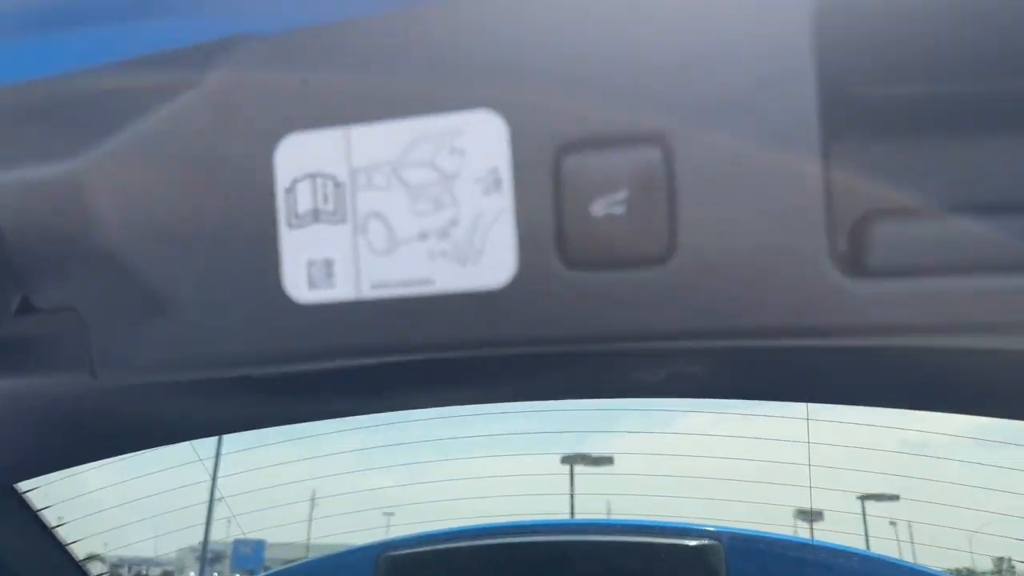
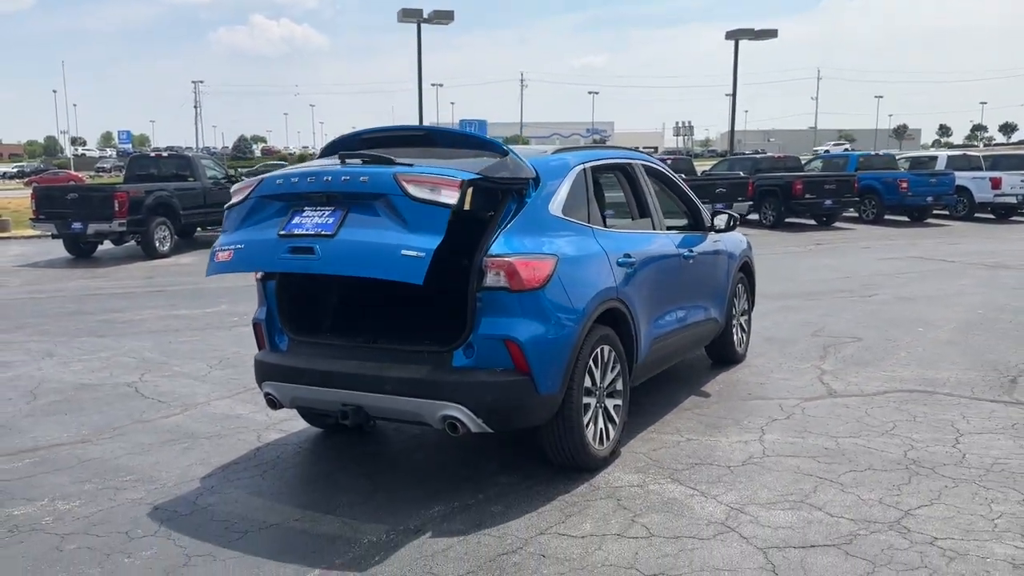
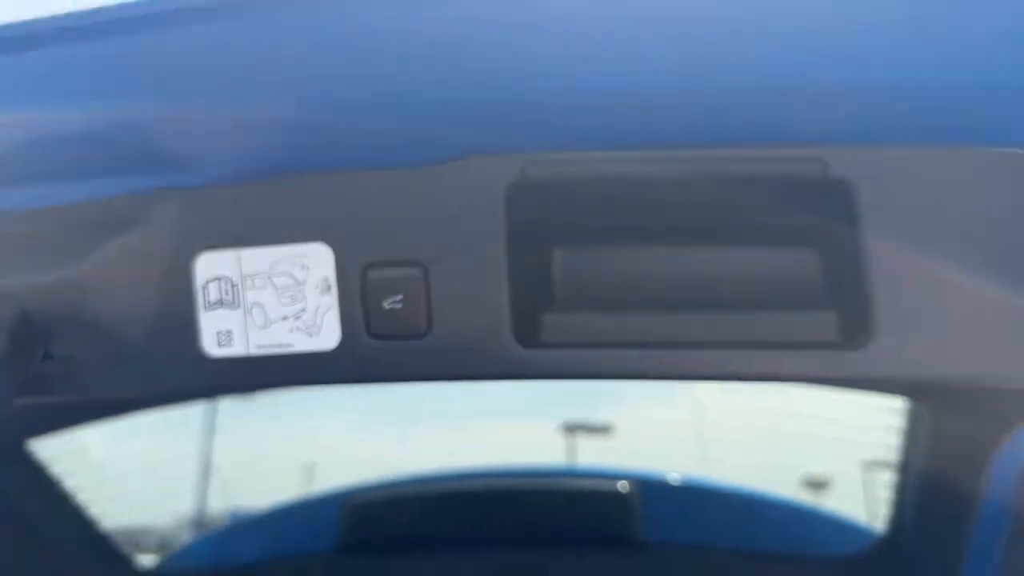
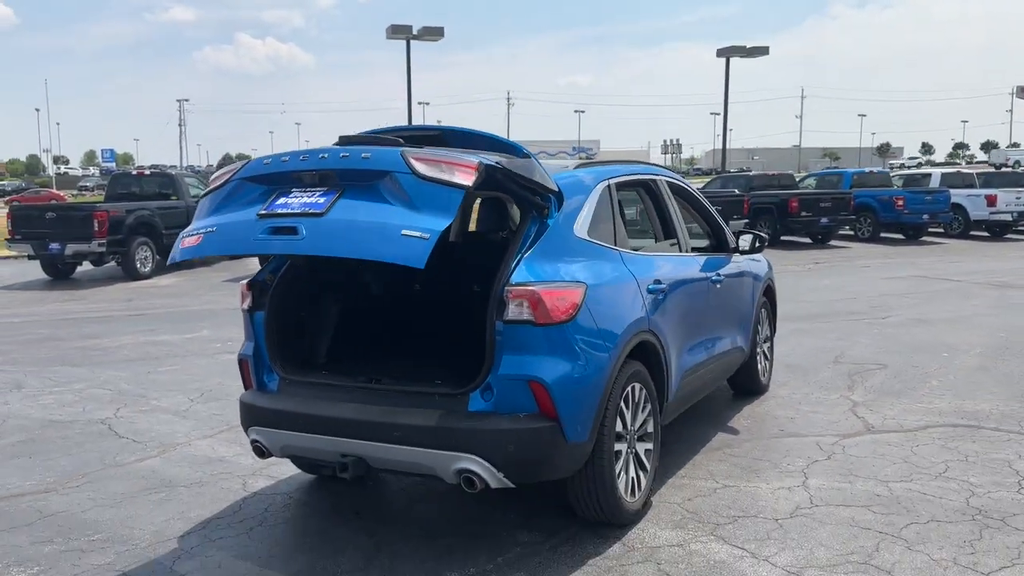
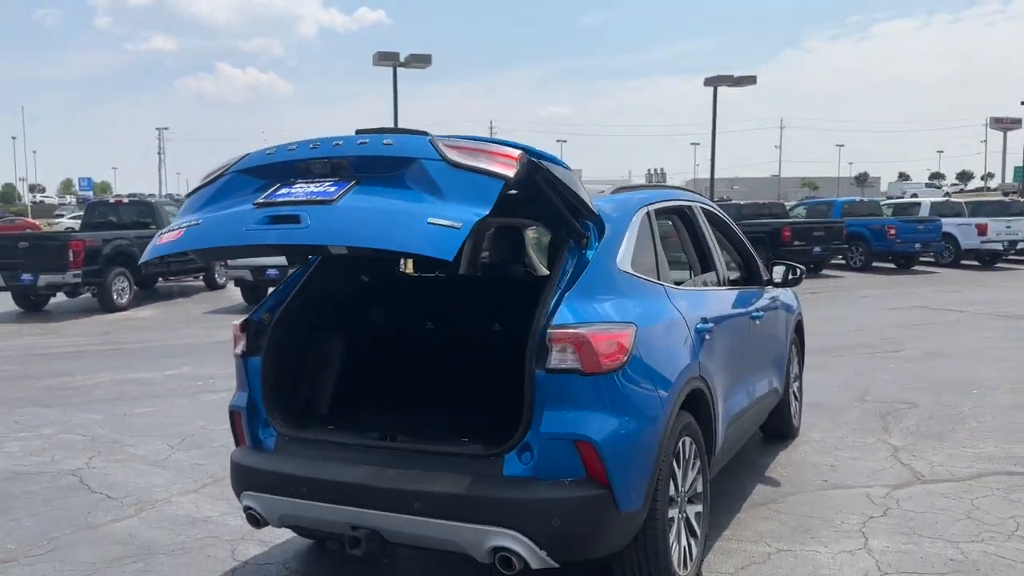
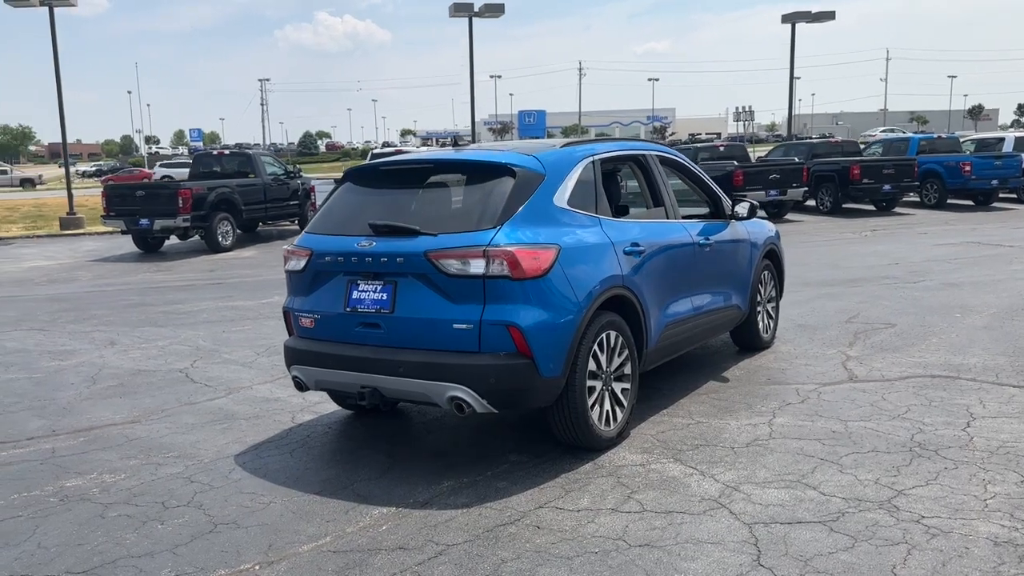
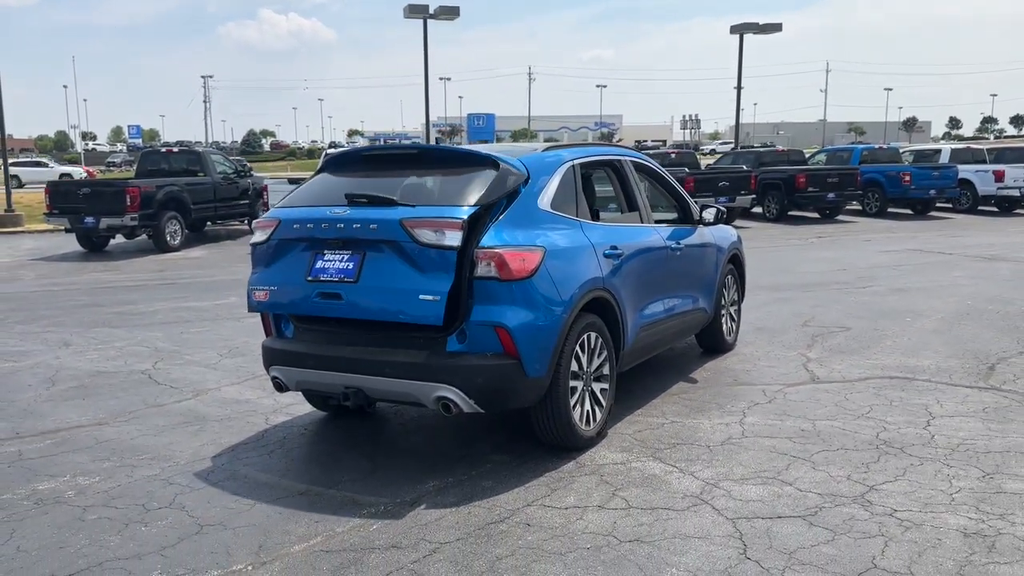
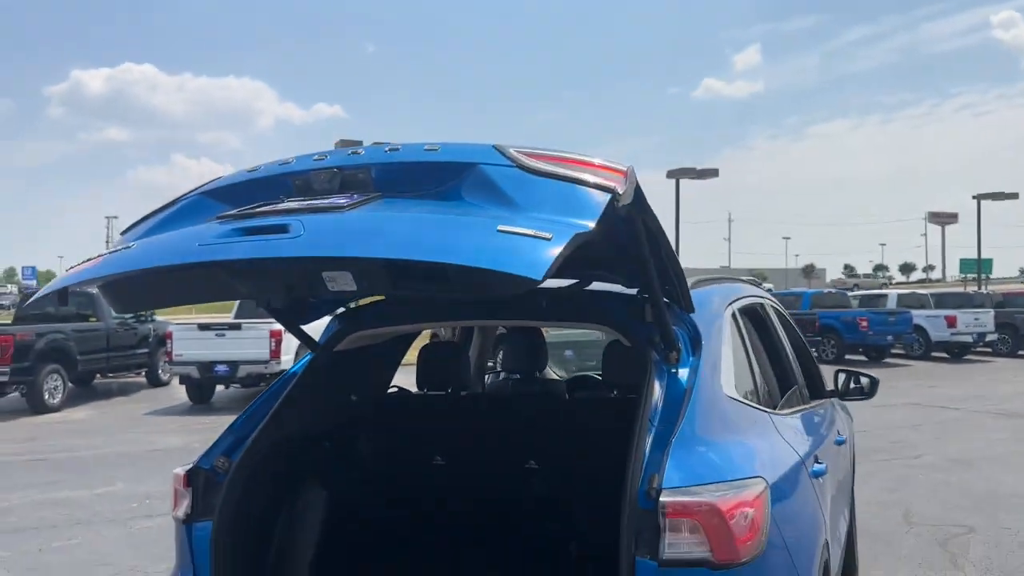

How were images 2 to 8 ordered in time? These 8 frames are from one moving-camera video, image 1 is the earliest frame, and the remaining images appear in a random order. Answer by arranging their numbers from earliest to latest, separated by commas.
3, 8, 5, 4, 2, 7, 6
